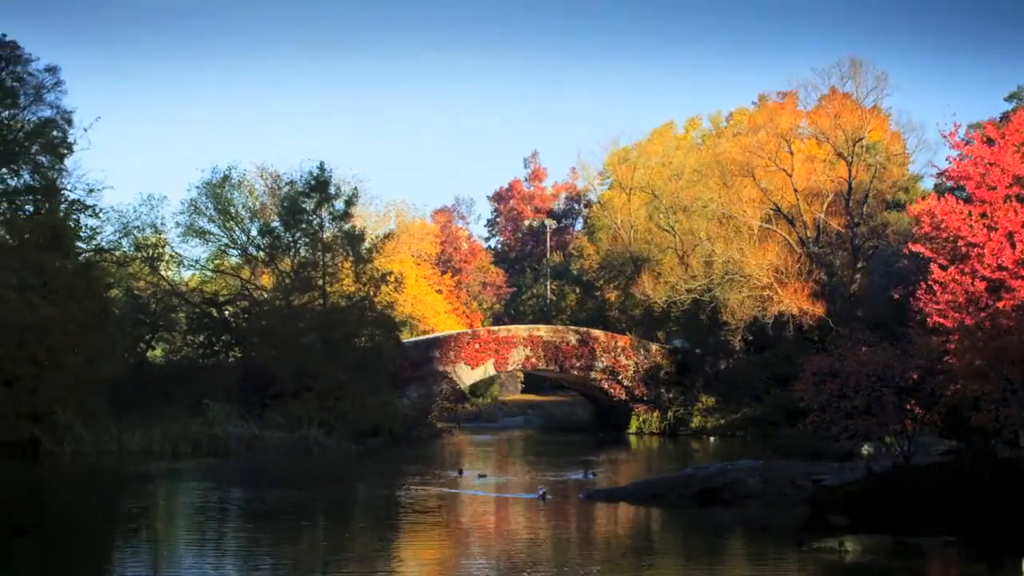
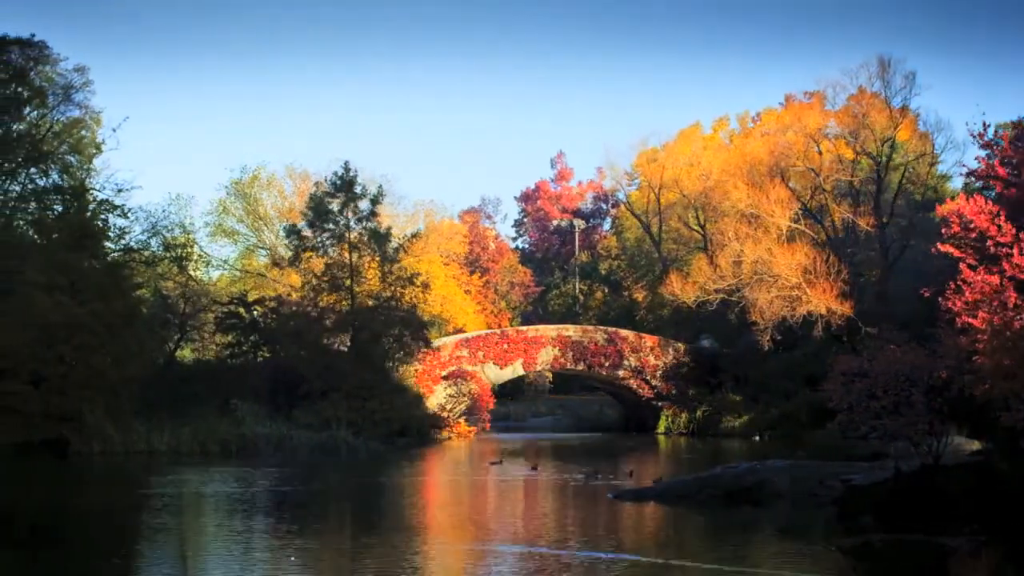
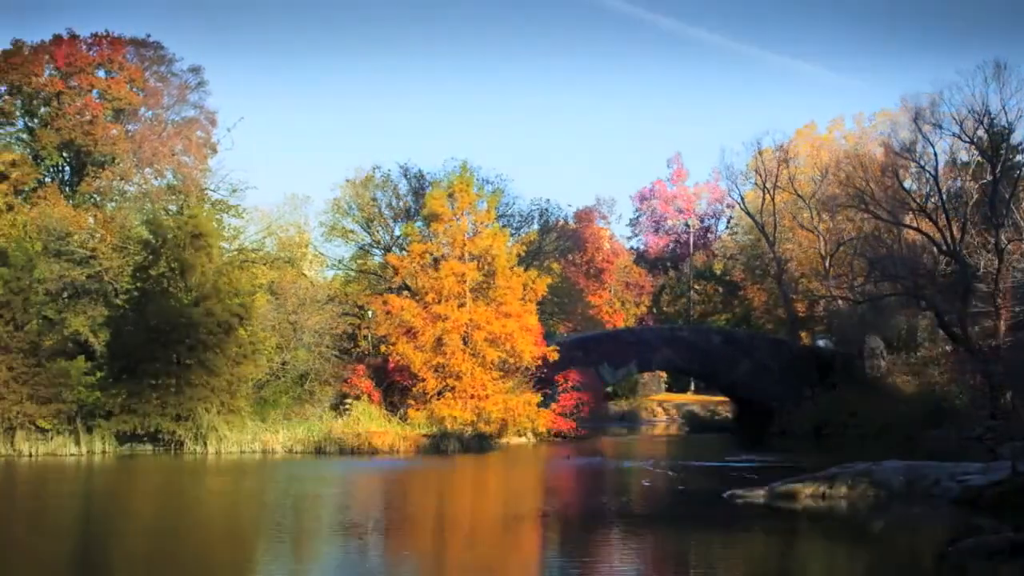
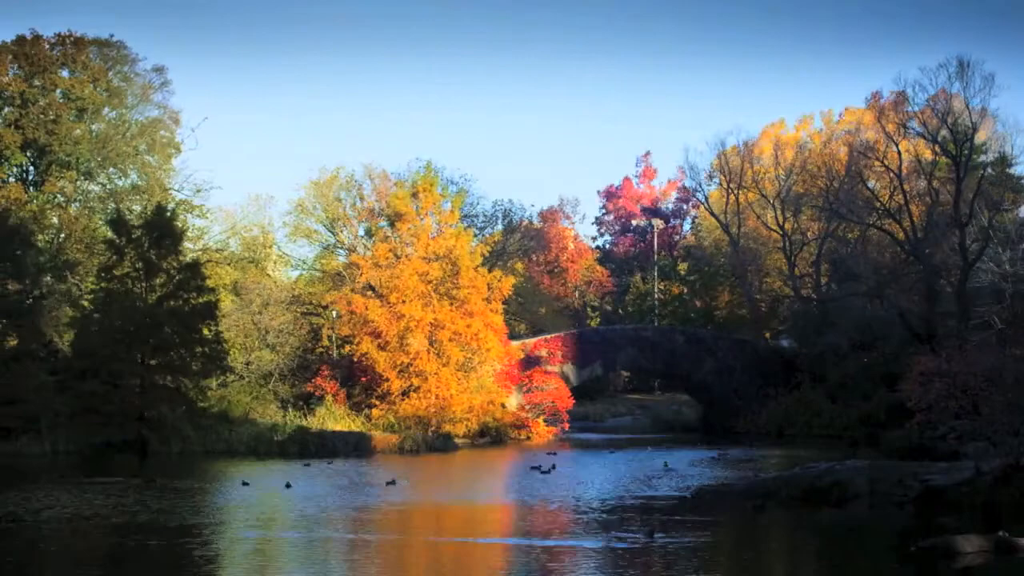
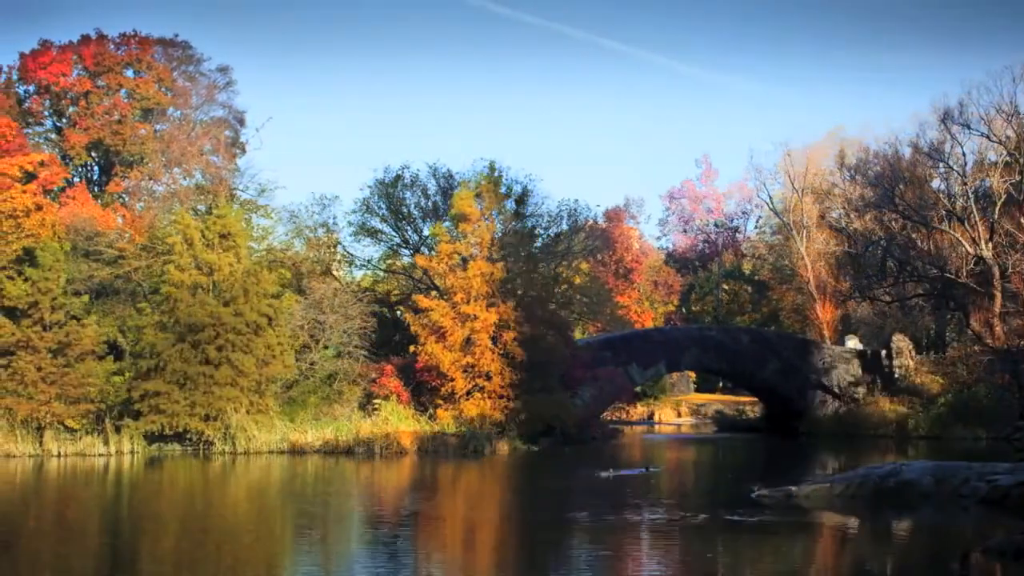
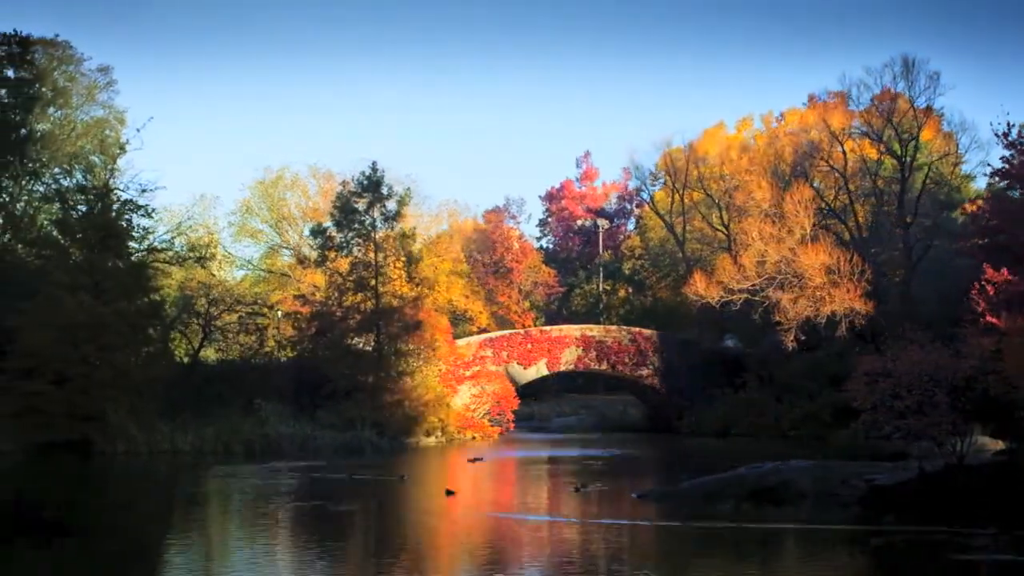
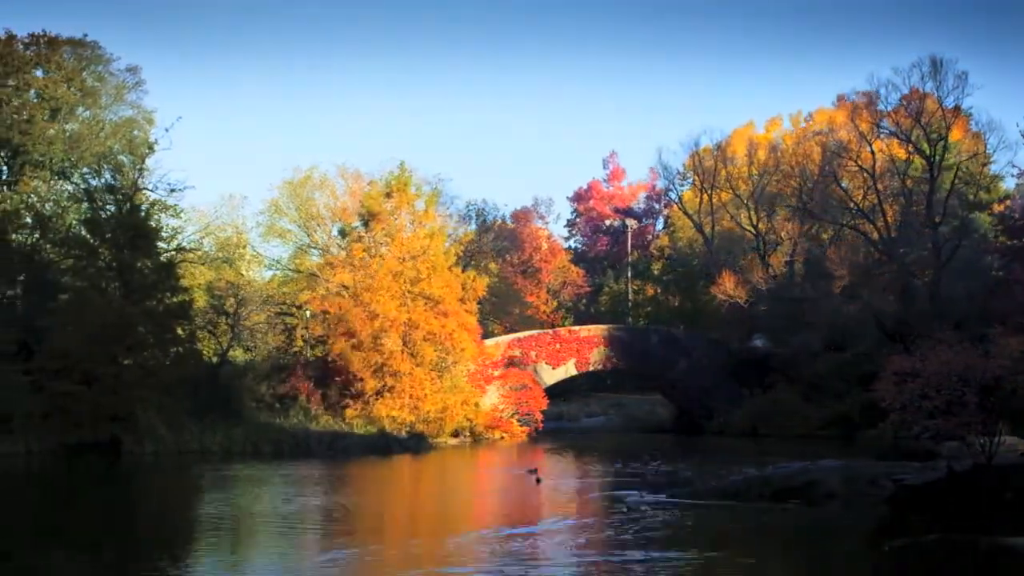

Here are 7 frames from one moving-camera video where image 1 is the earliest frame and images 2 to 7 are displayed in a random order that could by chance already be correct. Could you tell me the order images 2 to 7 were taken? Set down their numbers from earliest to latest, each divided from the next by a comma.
2, 6, 7, 4, 3, 5
